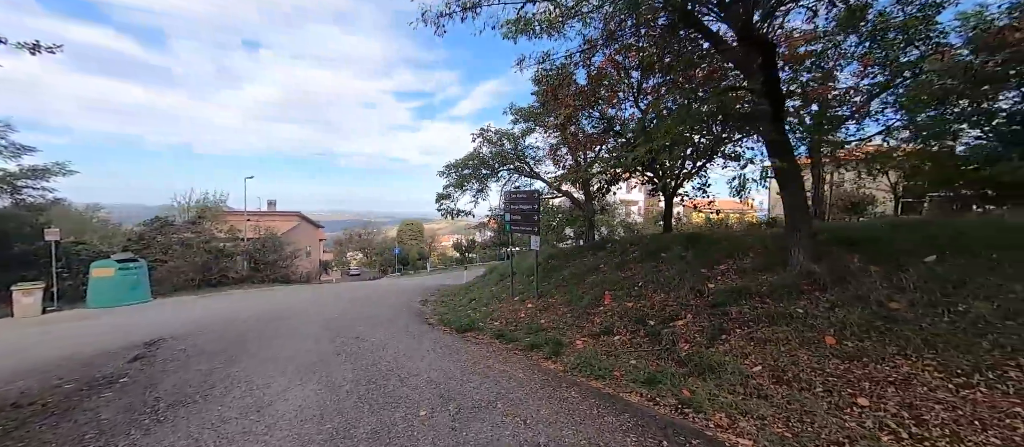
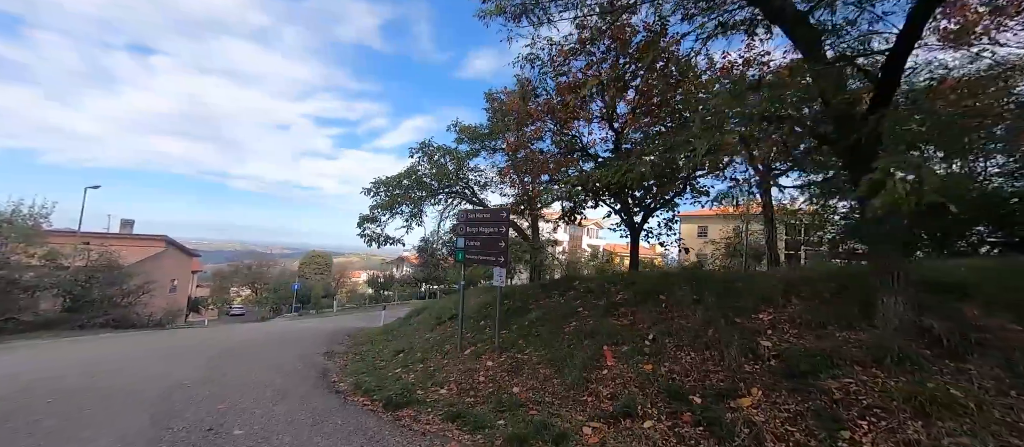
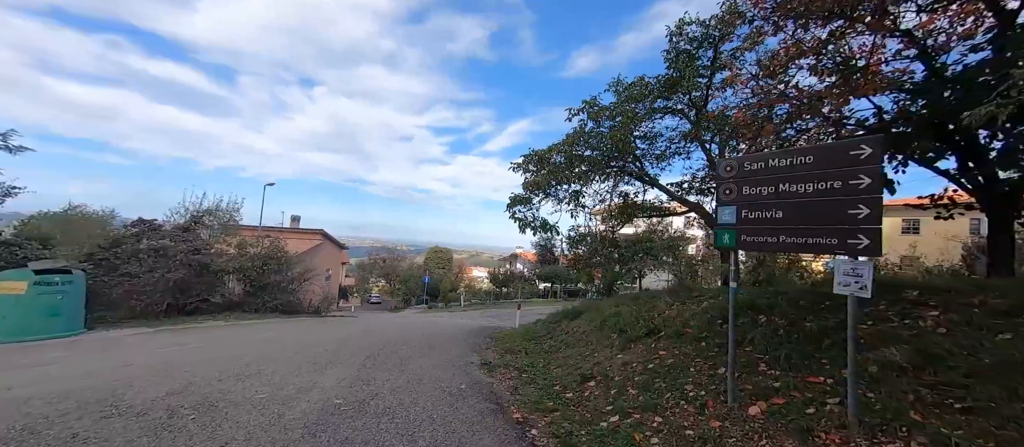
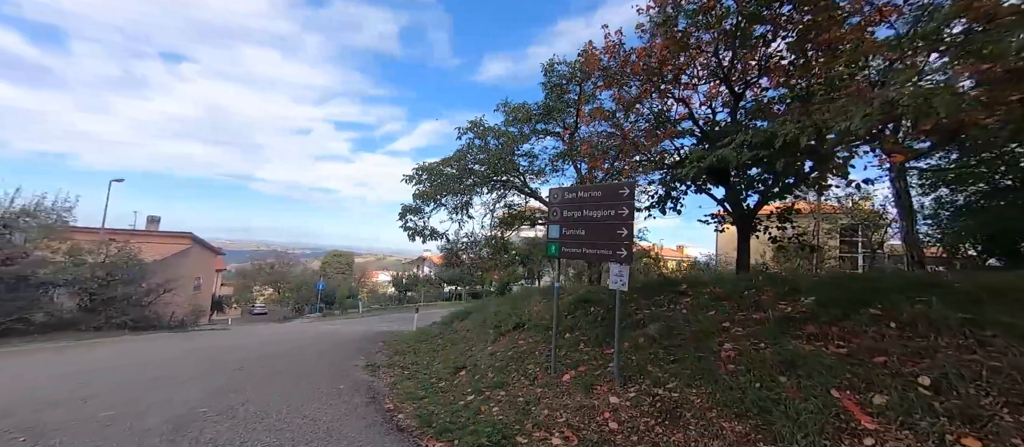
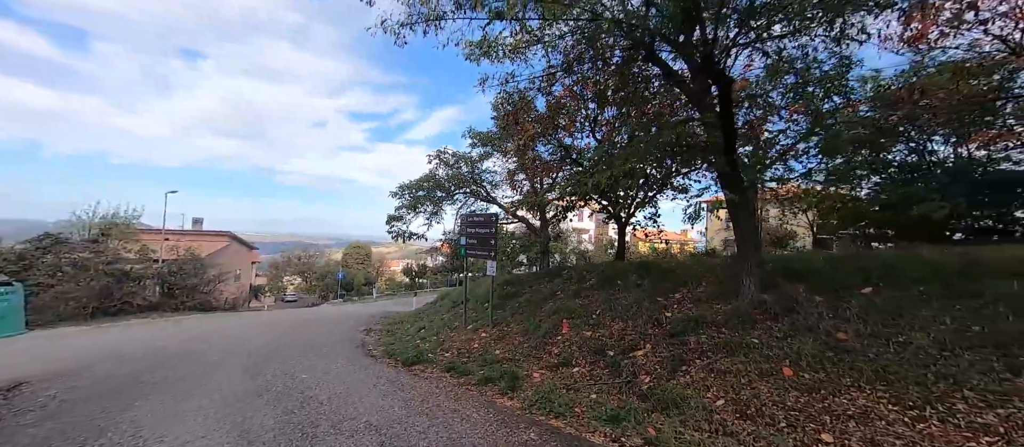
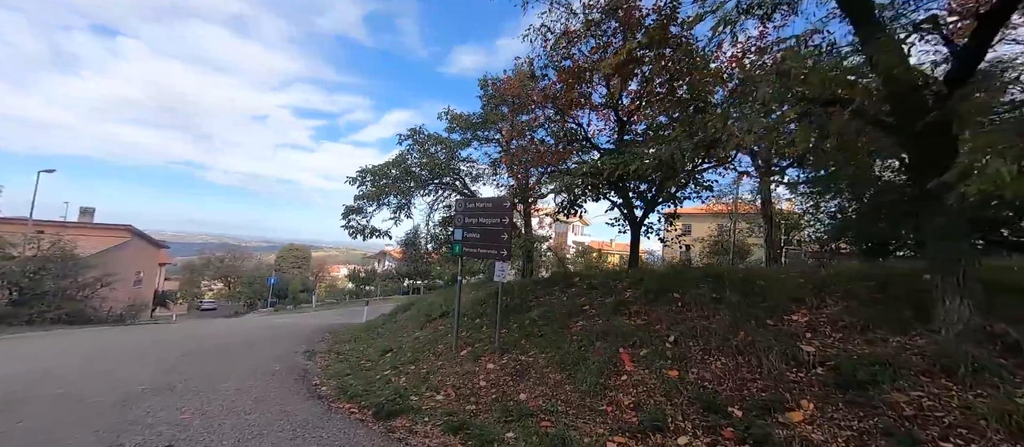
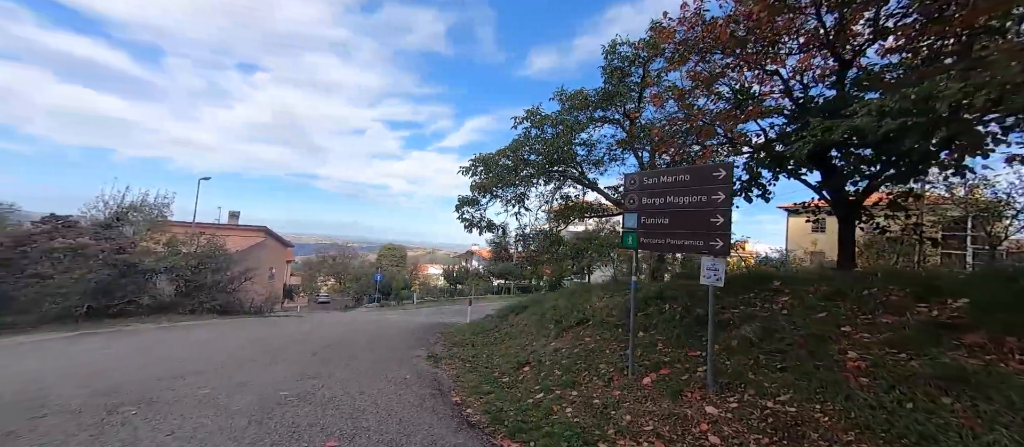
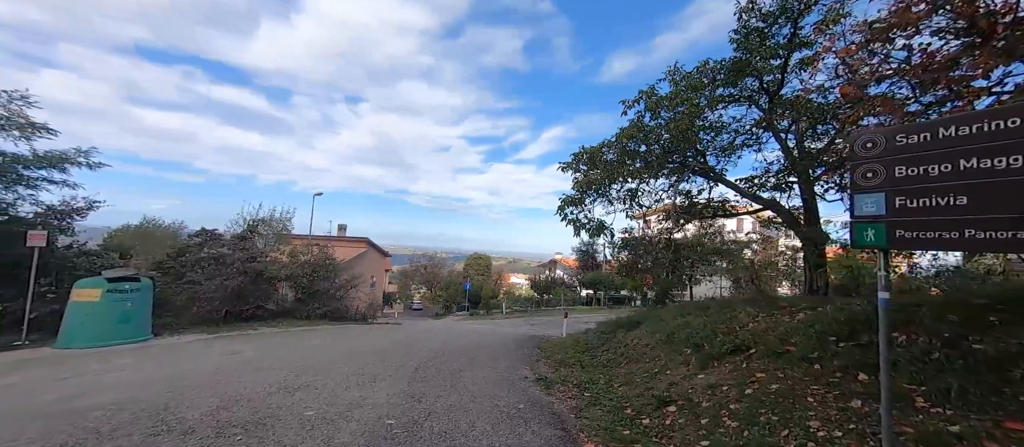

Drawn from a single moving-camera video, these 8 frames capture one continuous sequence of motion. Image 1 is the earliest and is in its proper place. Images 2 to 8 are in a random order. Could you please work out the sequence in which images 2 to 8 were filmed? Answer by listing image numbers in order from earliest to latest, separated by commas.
5, 2, 6, 4, 7, 3, 8
